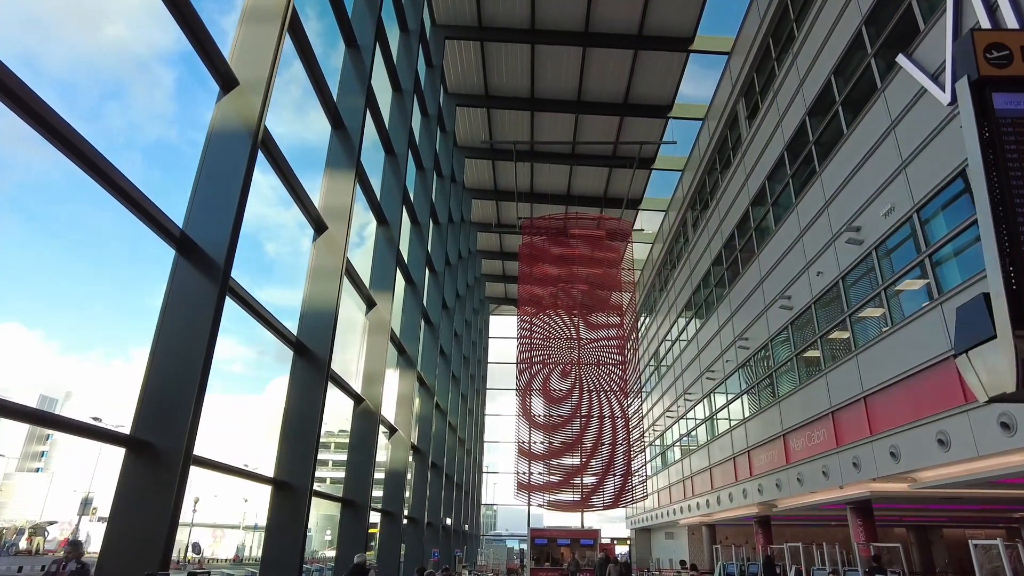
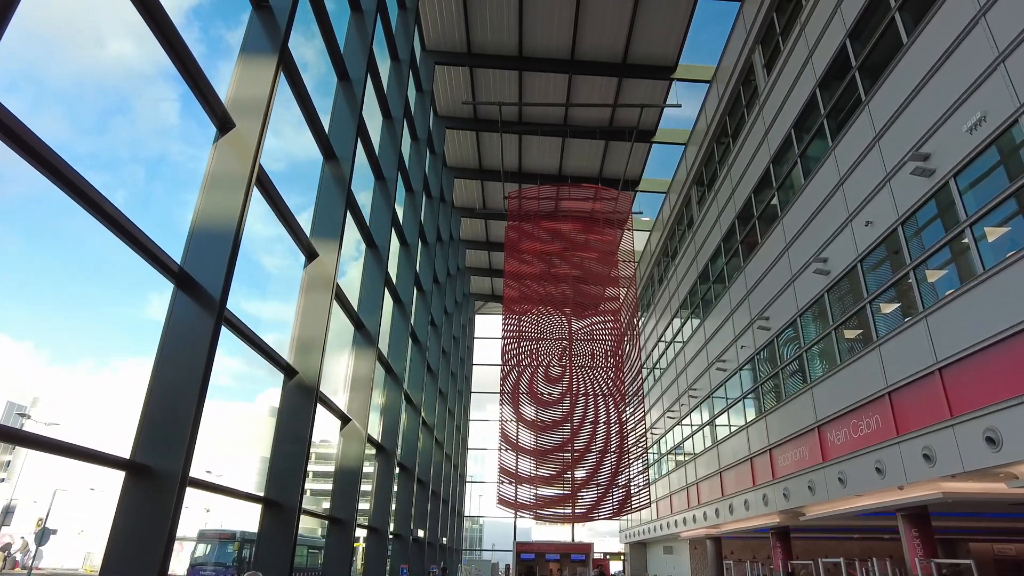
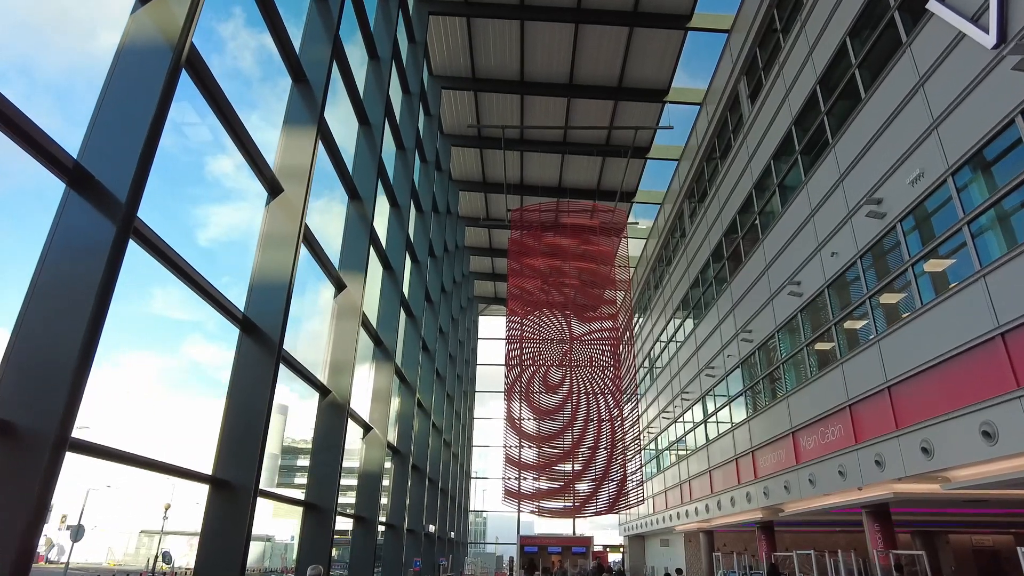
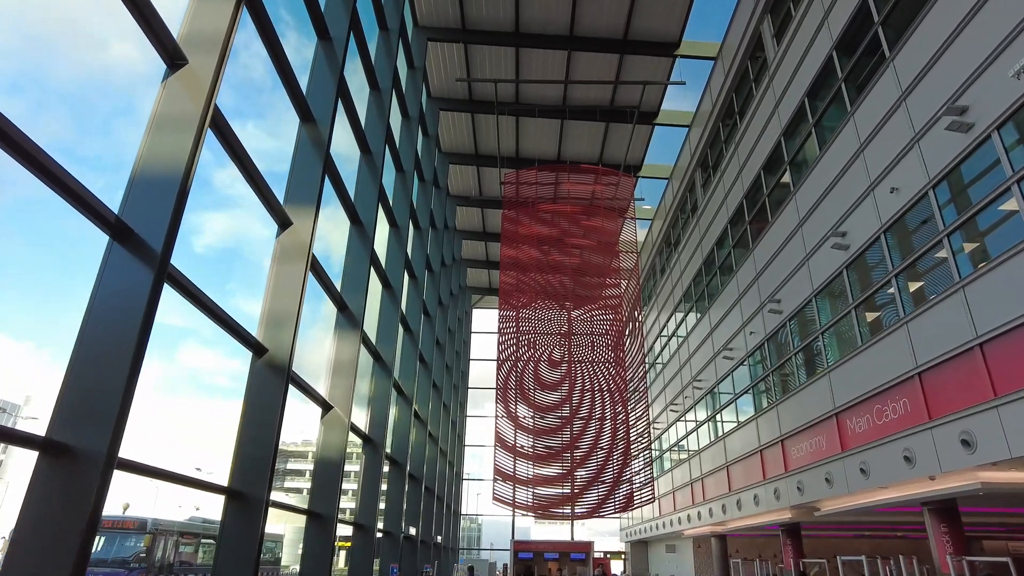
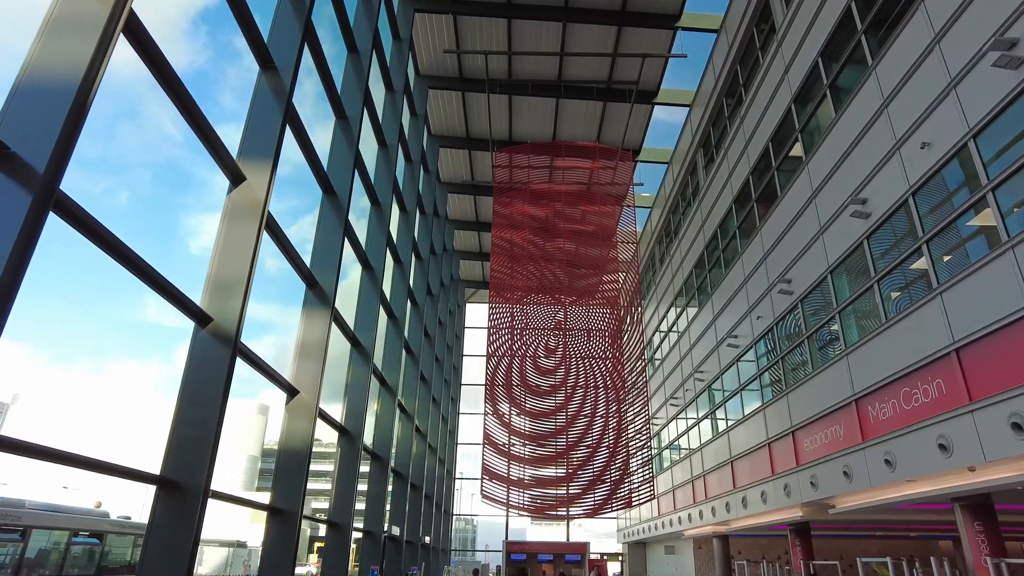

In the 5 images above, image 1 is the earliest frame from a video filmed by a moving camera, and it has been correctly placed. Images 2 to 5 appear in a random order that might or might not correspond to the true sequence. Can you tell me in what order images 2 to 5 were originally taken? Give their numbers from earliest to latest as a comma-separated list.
3, 2, 4, 5
